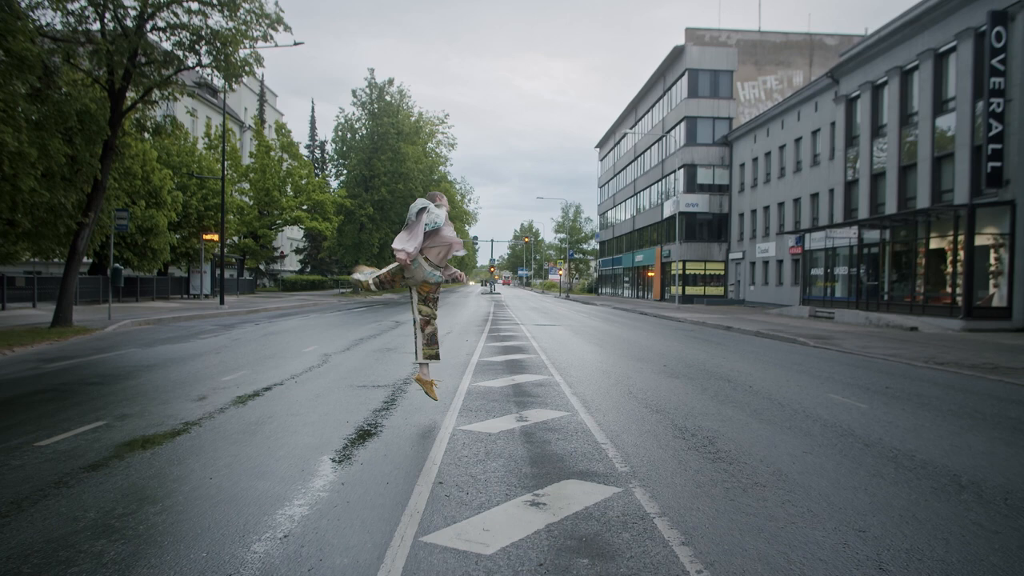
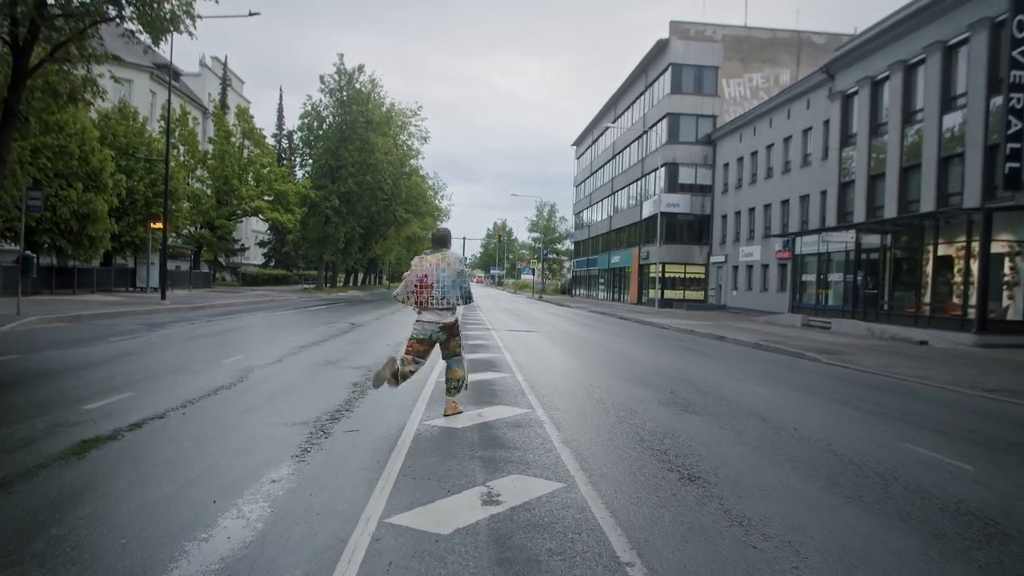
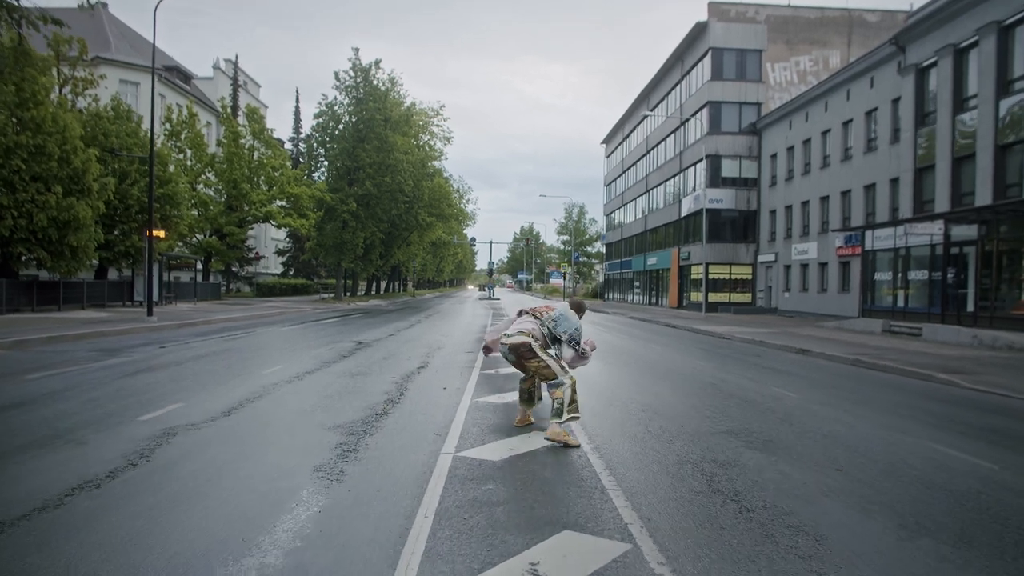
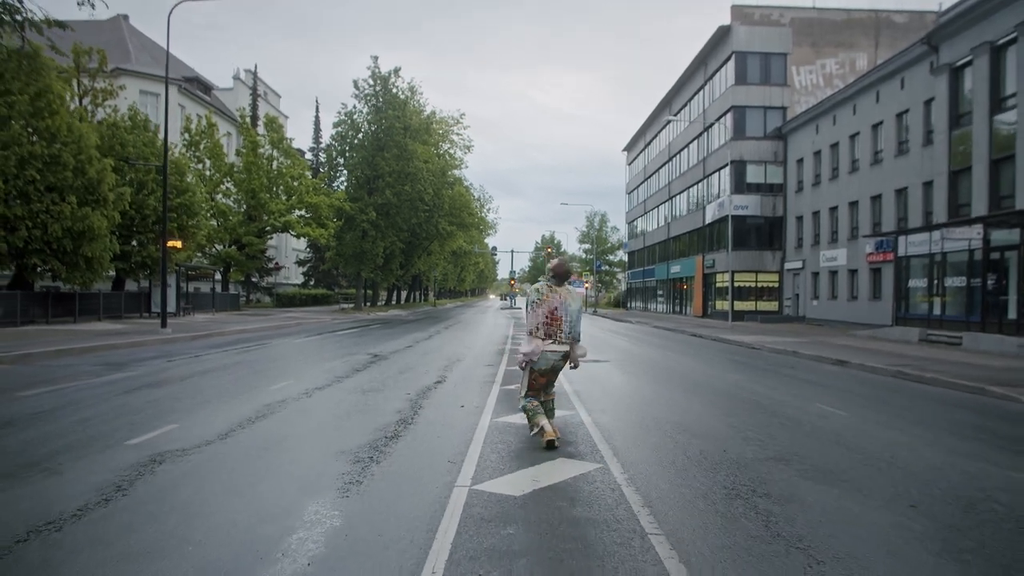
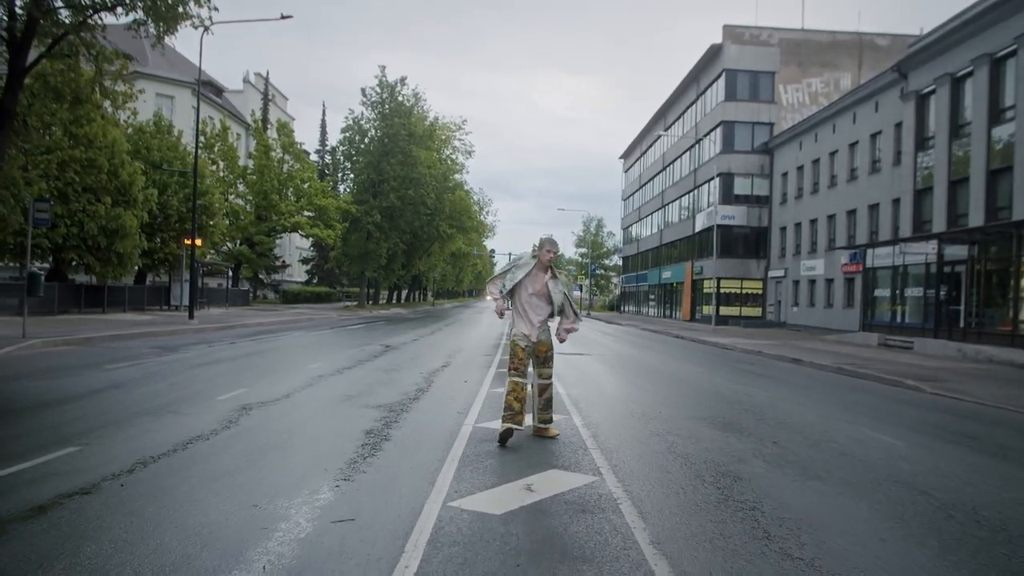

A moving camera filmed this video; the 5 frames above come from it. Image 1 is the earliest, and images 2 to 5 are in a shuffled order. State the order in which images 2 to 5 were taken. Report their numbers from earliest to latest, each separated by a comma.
2, 5, 3, 4
